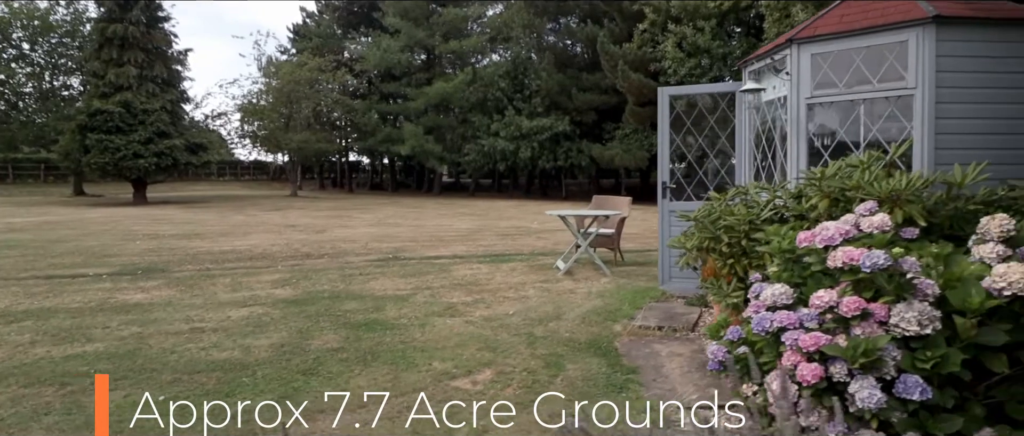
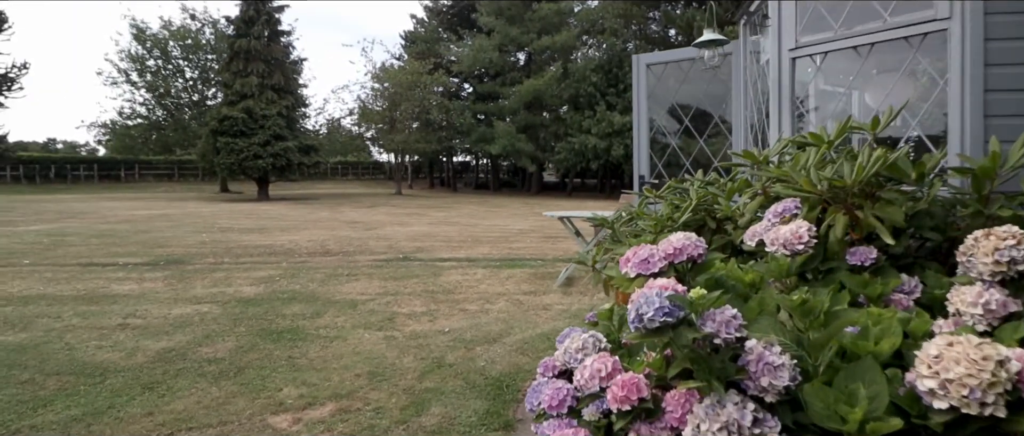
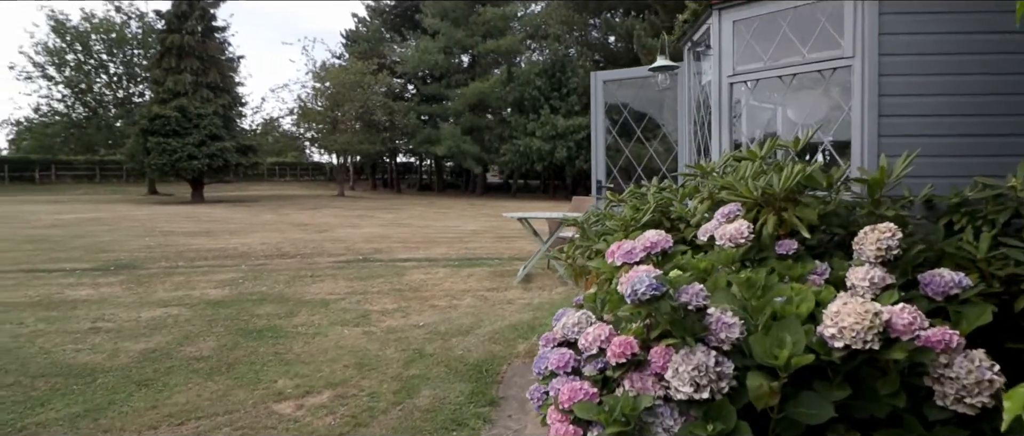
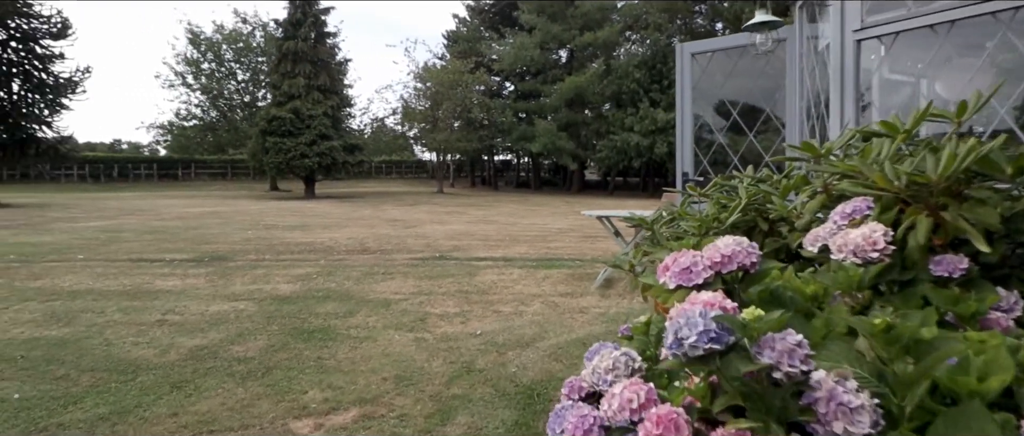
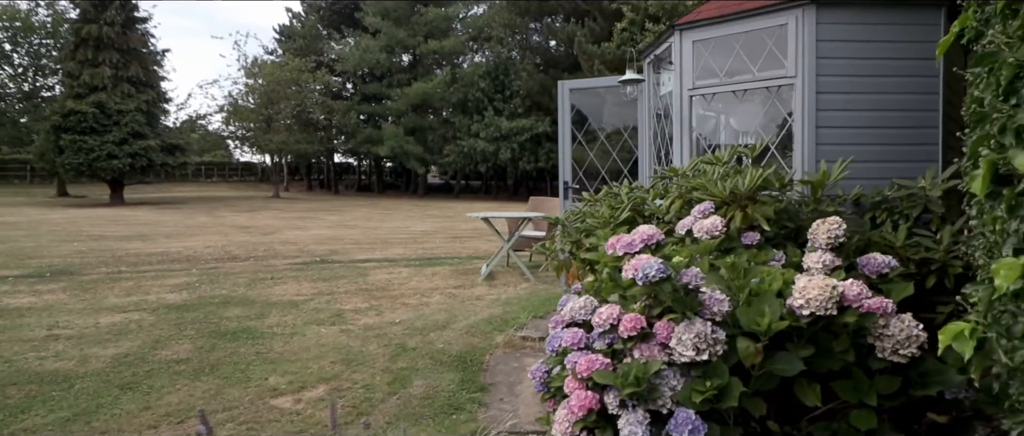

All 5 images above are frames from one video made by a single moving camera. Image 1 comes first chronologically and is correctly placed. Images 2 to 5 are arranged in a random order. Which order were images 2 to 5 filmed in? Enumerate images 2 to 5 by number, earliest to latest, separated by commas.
5, 3, 2, 4
